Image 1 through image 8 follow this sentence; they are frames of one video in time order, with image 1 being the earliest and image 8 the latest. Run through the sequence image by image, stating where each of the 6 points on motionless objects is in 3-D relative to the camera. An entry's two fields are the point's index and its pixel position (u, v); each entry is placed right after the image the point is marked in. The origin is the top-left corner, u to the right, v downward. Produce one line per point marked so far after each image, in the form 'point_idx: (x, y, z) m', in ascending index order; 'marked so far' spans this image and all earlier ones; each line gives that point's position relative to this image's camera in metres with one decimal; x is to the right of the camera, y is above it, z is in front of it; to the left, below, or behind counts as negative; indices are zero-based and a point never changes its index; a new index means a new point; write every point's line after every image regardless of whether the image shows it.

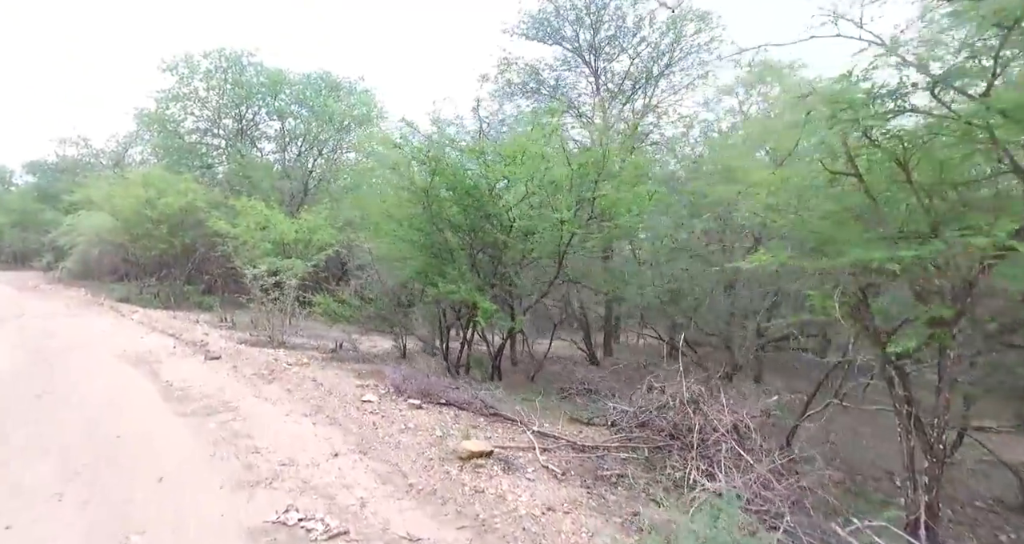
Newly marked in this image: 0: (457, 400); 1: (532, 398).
0: (-0.7, -1.7, +7.1) m
1: (+0.3, -1.9, +7.6) m
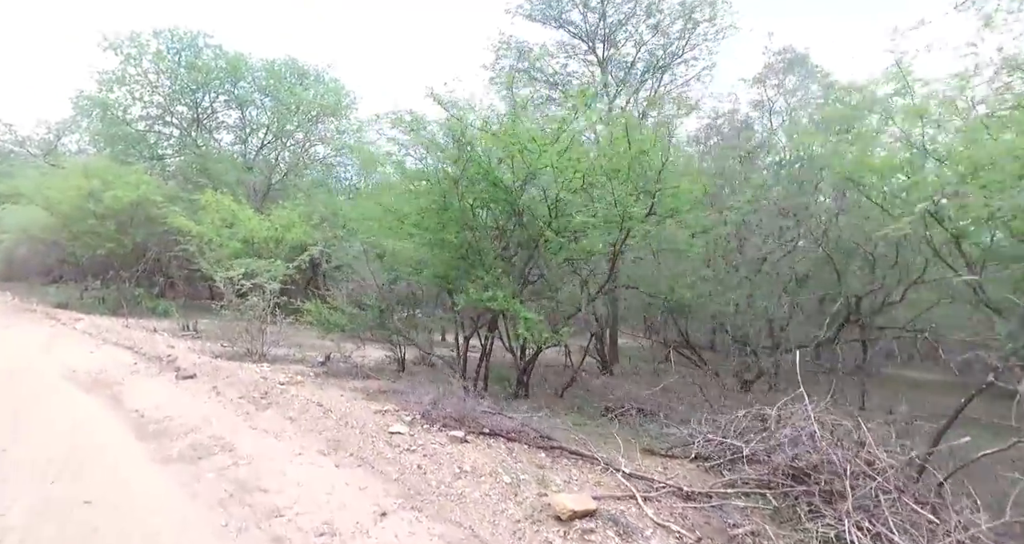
0: (-0.1, -1.8, +6.0) m
1: (+0.9, -1.9, +6.6) m
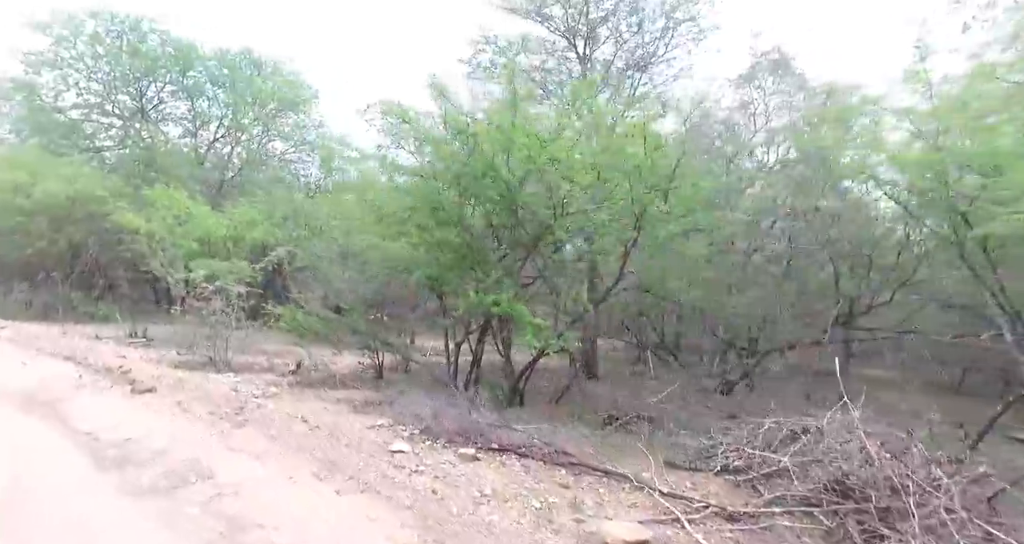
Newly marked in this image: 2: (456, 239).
0: (0.0, -1.8, +5.6) m
1: (+1.0, -2.0, +6.3) m
2: (-0.8, +0.4, +7.0) m
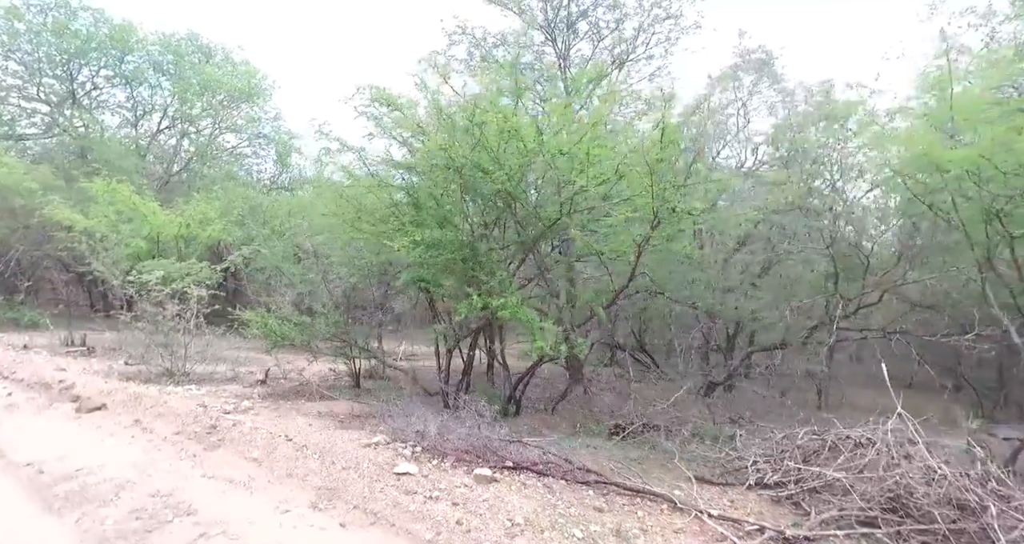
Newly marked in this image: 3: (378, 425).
0: (+0.2, -1.8, +5.1) m
1: (+1.1, -2.0, +5.9) m
2: (-0.8, +0.4, +6.5) m
3: (-1.7, -1.9, +6.5) m
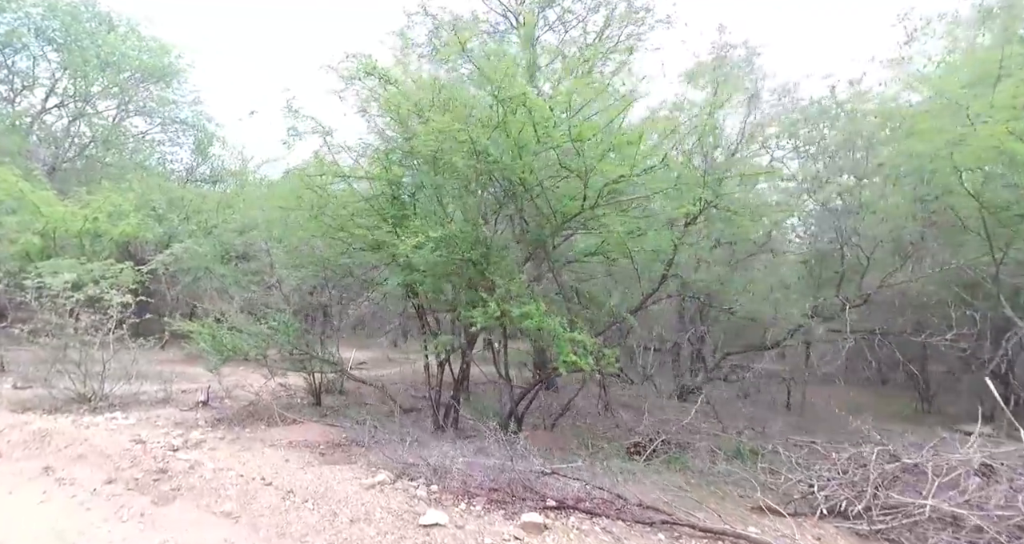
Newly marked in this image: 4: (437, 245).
0: (+0.5, -1.9, +4.4) m
1: (+1.3, -2.0, +5.3) m
2: (-0.6, +0.4, +5.6) m
3: (-1.5, -1.9, +5.5) m
4: (-0.7, +0.3, +5.5) m
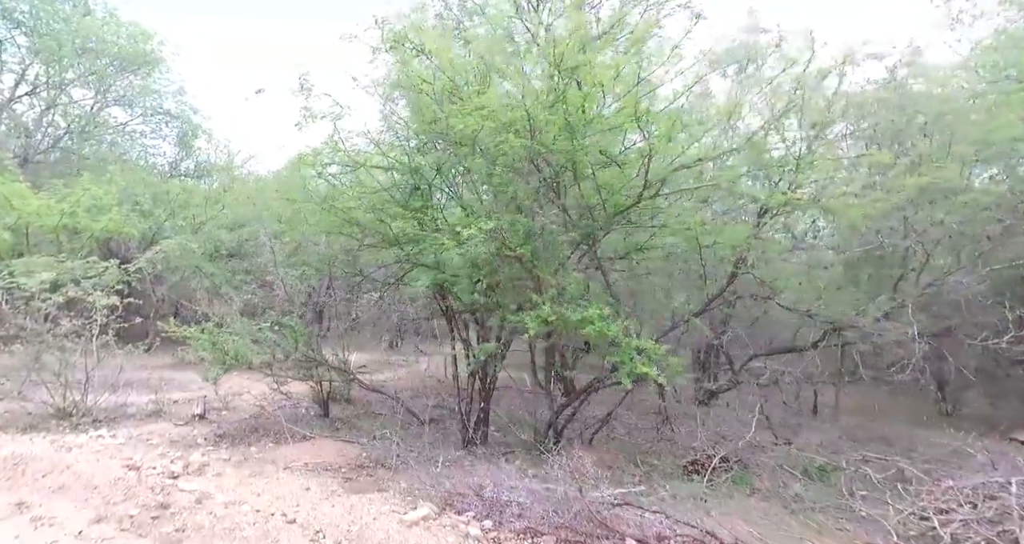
0: (+1.0, -1.9, +3.7) m
1: (+1.8, -2.0, +4.6) m
2: (-0.1, +0.4, +4.9) m
3: (-1.0, -1.9, +4.8) m
4: (-0.2, +0.3, +4.8) m
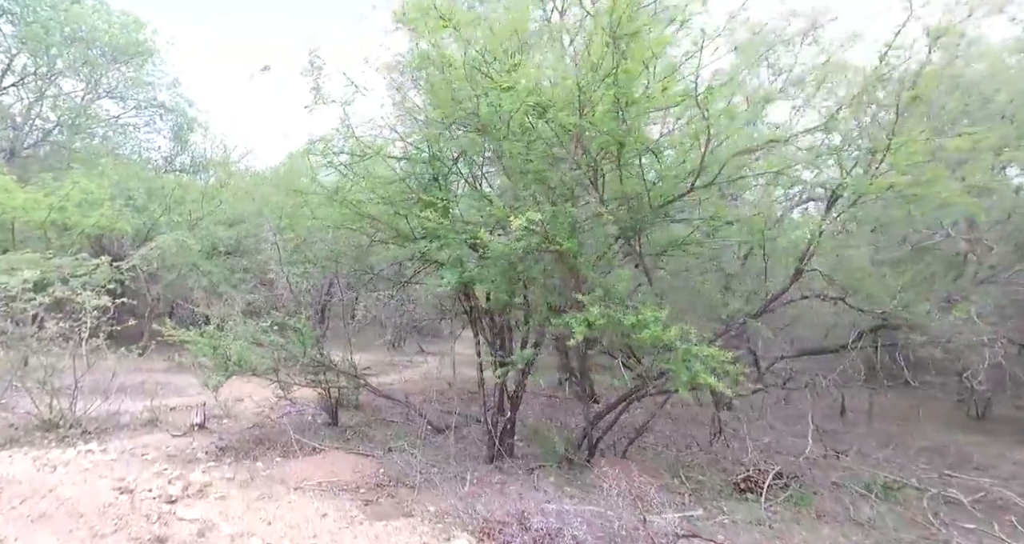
0: (+1.4, -1.8, +3.2) m
1: (+2.1, -2.0, +4.1) m
2: (+0.2, +0.4, +4.4) m
3: (-0.7, -1.9, +4.3) m
4: (+0.1, +0.3, +4.3) m
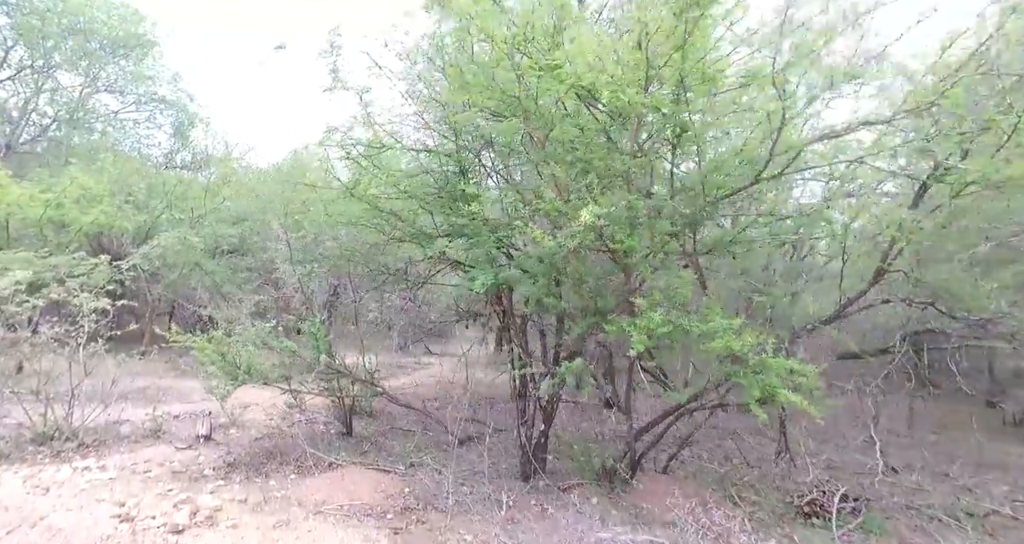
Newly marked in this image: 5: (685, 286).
0: (+1.7, -1.8, +2.7) m
1: (+2.5, -2.0, +3.7) m
2: (+0.5, +0.4, +3.9) m
3: (-0.3, -1.9, +3.8) m
4: (+0.4, +0.3, +3.8) m
5: (+1.3, -0.1, +4.0) m
